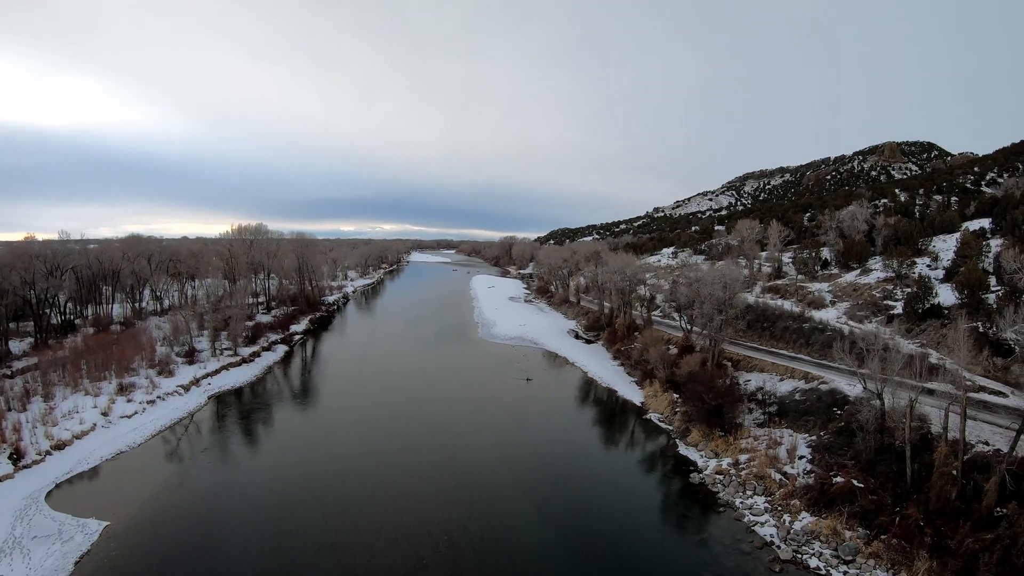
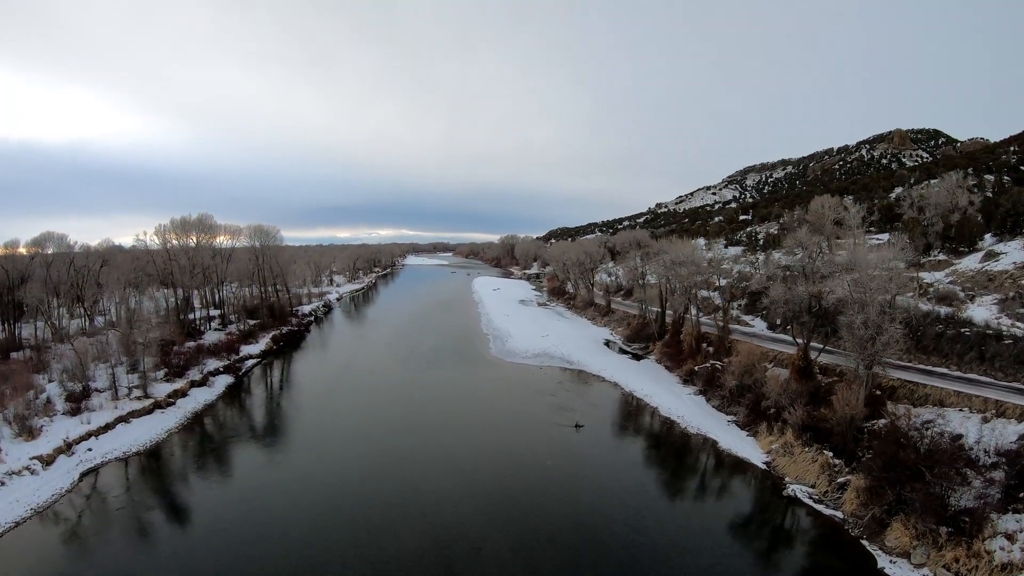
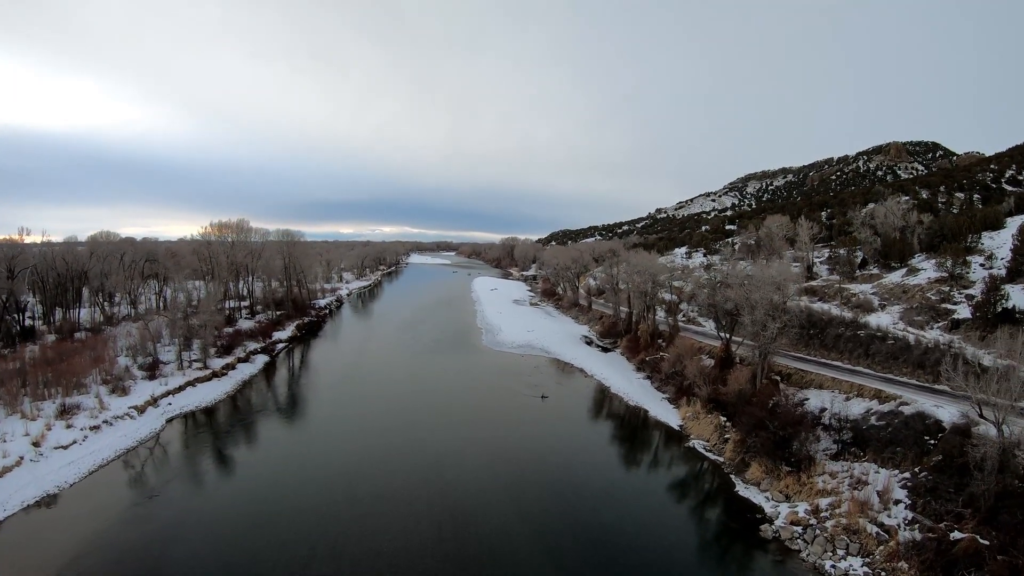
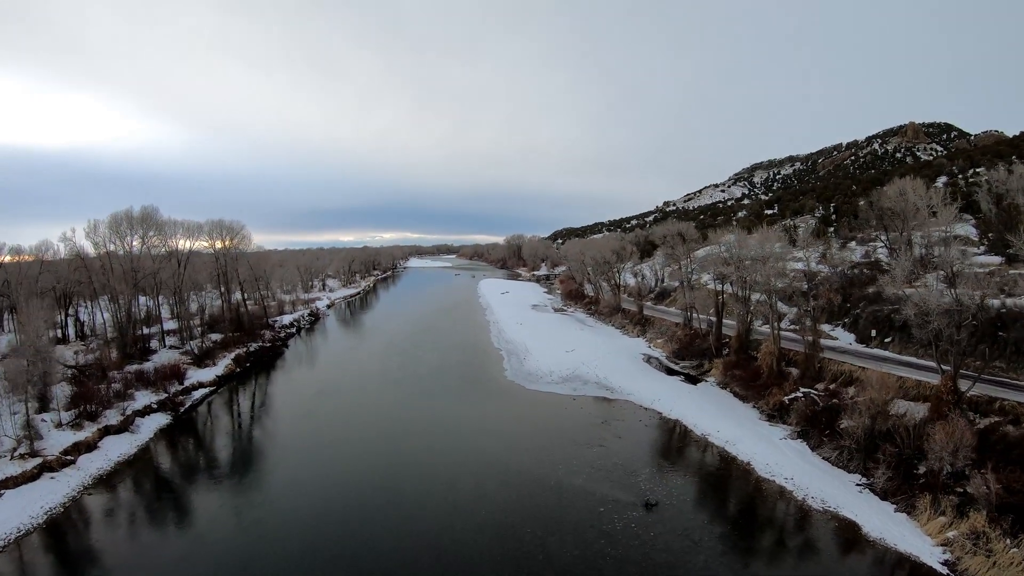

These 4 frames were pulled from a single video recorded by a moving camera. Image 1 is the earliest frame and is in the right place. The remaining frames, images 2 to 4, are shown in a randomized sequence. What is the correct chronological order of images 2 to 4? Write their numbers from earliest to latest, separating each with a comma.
3, 2, 4
